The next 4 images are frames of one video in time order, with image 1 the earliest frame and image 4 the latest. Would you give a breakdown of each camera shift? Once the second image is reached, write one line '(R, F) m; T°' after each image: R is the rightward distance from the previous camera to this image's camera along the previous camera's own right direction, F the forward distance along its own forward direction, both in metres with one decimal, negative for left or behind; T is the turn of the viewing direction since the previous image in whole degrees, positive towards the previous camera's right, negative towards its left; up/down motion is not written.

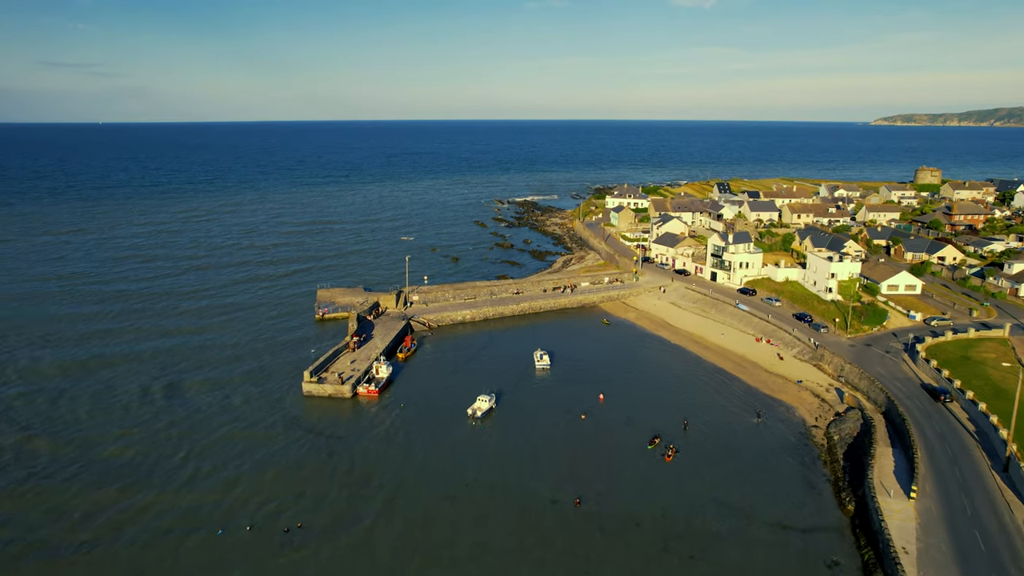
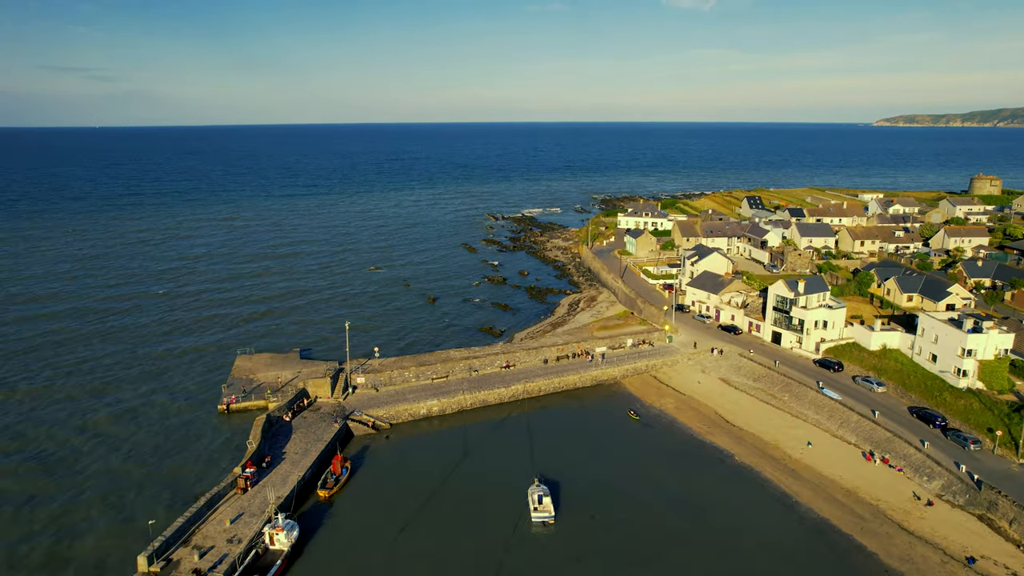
(+0.8, +17.7) m; 0°
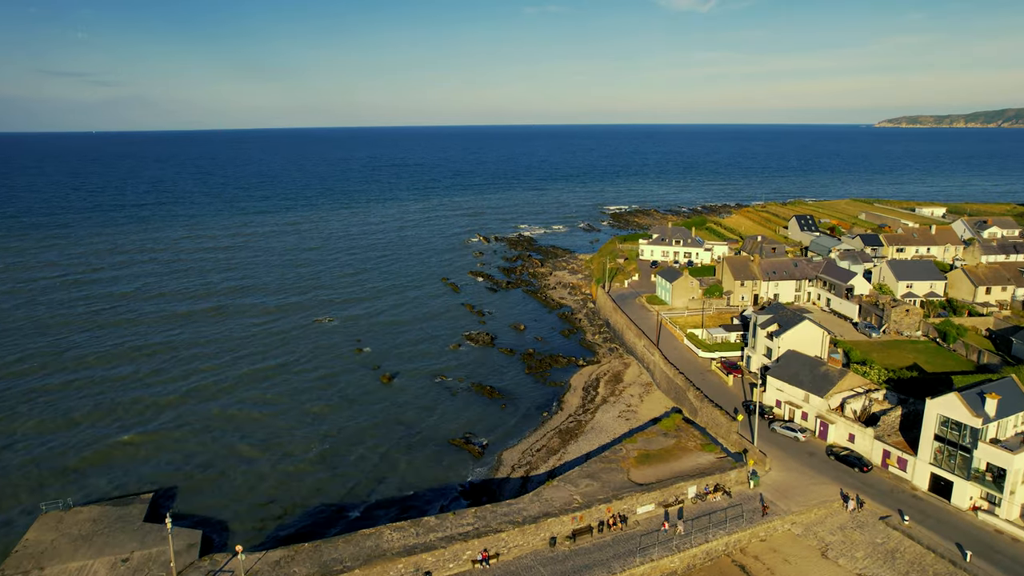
(+0.7, +19.8) m; 0°
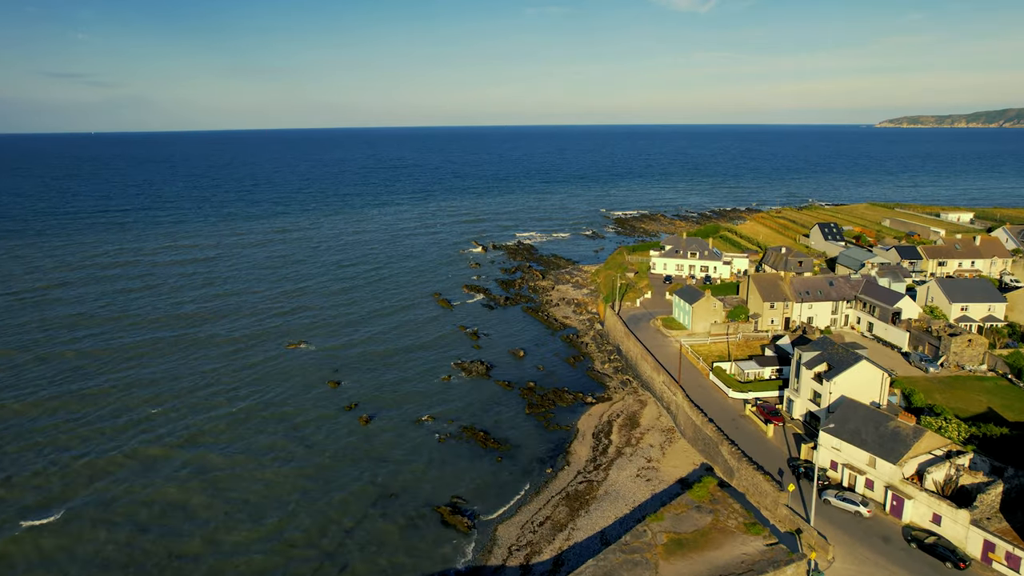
(+0.2, +6.7) m; 0°
